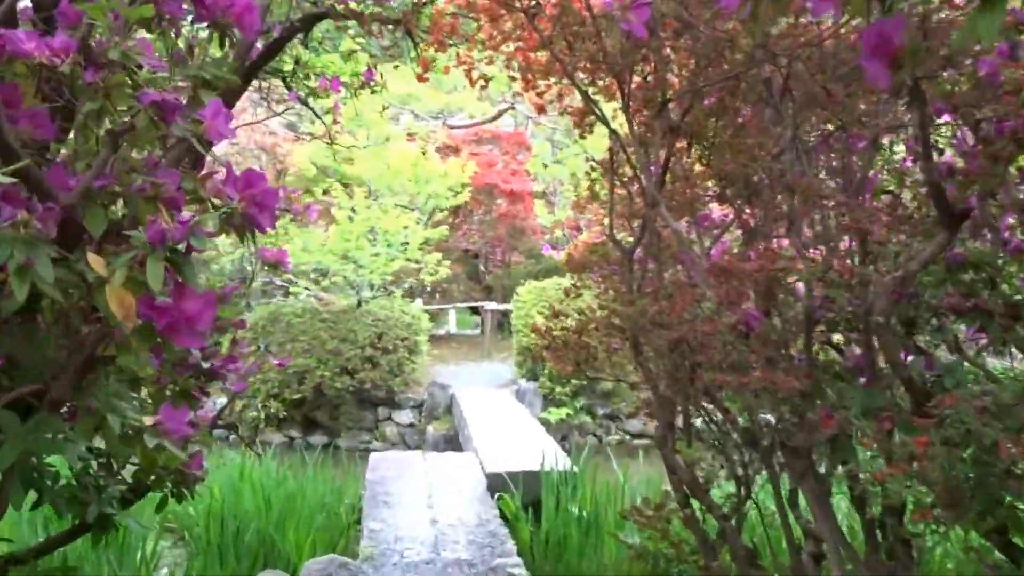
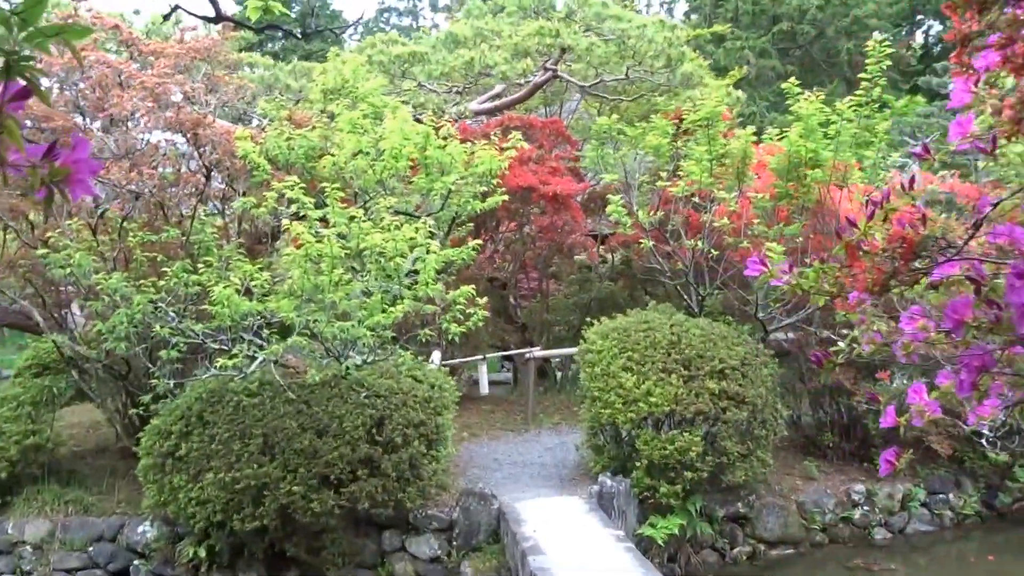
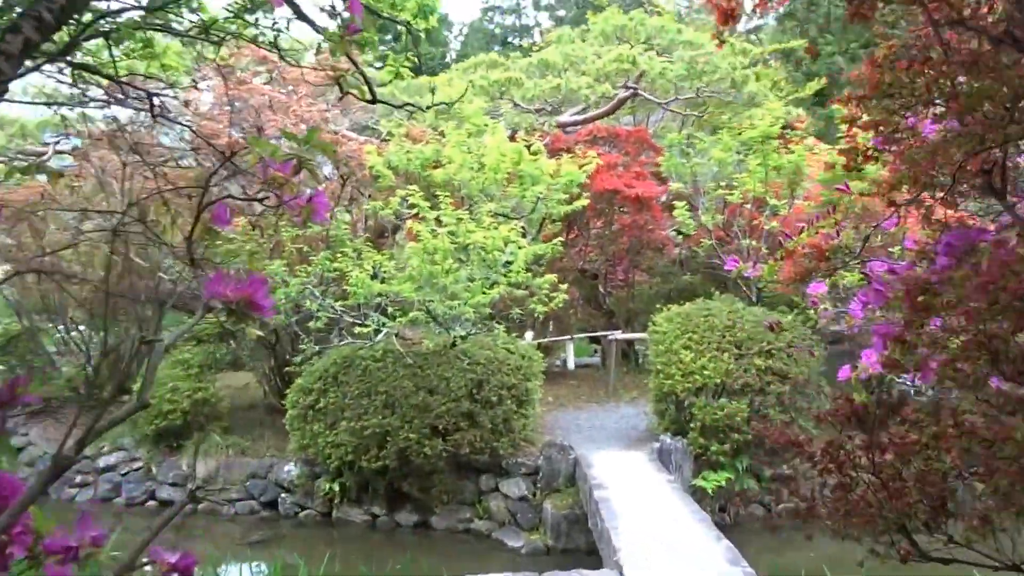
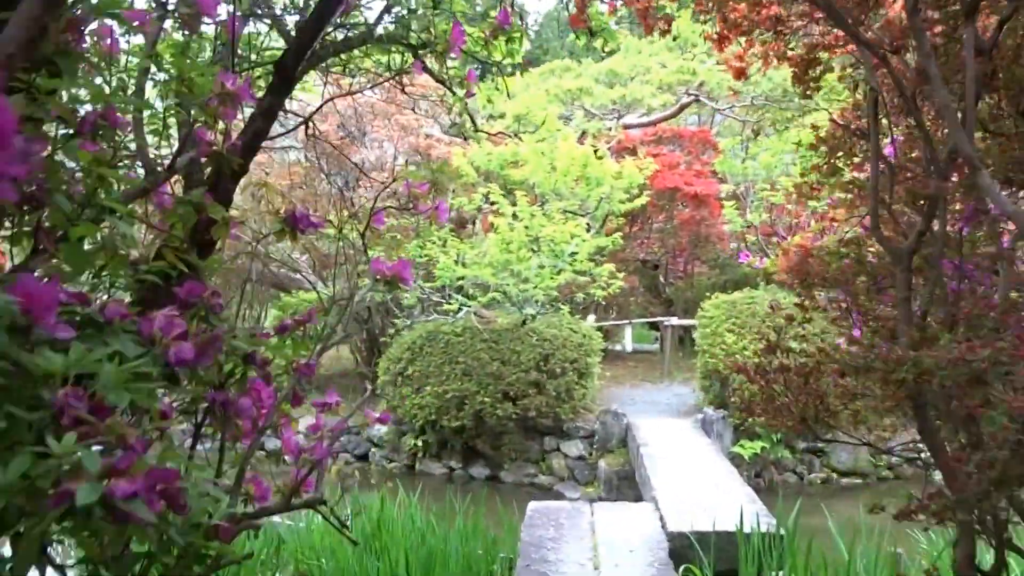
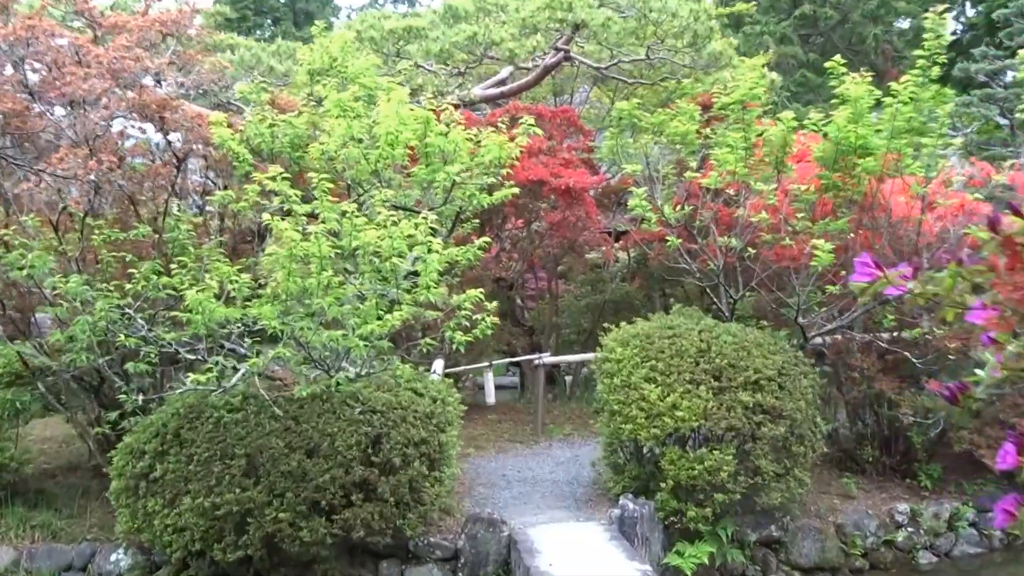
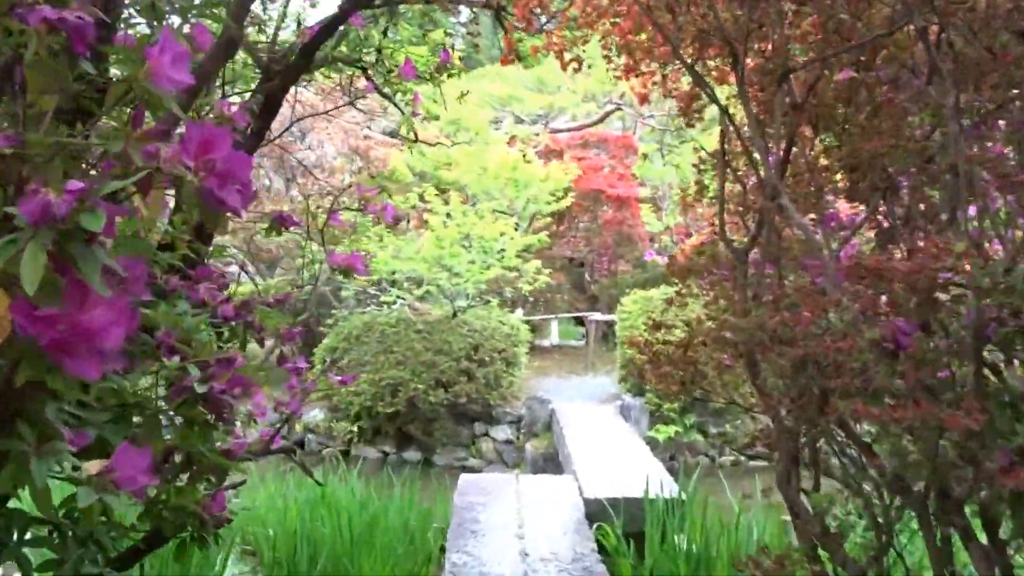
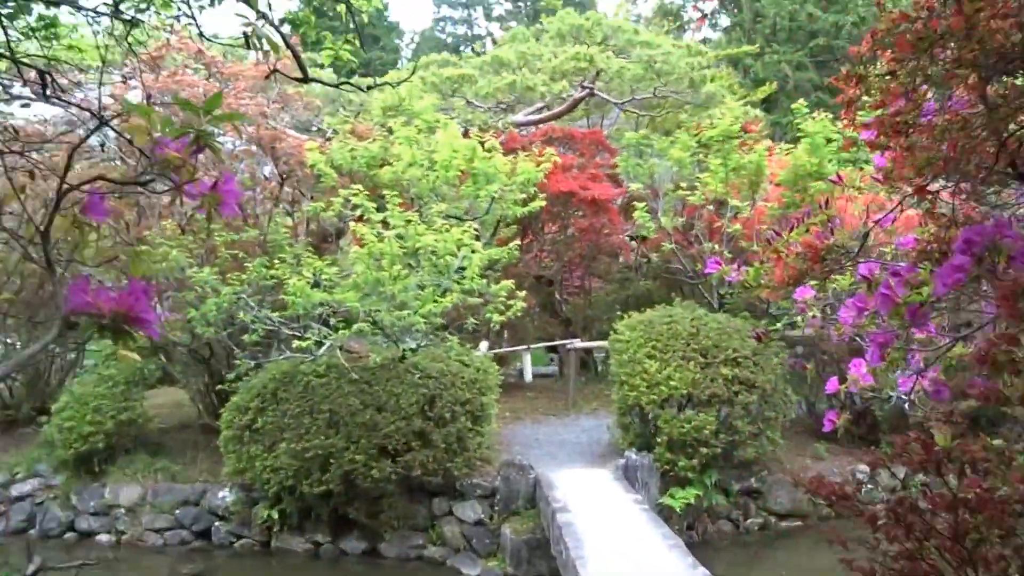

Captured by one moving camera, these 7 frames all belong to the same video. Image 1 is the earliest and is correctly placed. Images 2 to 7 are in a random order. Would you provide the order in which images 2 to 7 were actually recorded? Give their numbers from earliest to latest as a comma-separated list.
6, 4, 3, 7, 2, 5
